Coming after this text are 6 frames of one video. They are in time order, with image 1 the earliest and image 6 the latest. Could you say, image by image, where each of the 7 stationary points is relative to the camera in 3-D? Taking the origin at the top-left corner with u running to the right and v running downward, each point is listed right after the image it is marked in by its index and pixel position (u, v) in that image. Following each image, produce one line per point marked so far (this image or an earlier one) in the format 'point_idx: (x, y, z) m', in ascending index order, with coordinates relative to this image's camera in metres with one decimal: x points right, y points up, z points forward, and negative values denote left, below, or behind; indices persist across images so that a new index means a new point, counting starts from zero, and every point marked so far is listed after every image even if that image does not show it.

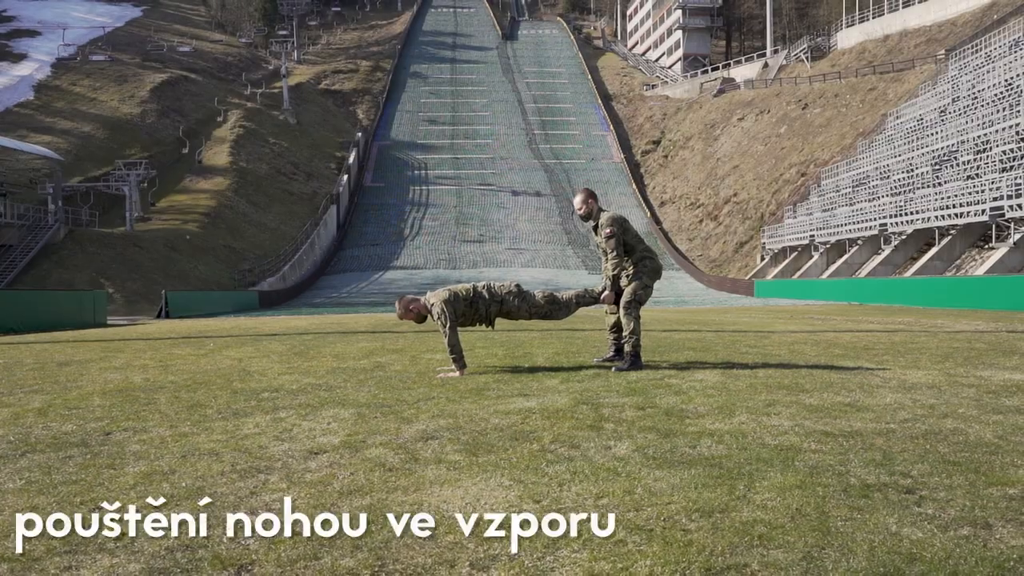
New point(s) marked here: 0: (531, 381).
0: (+0.2, -0.8, +6.6) m
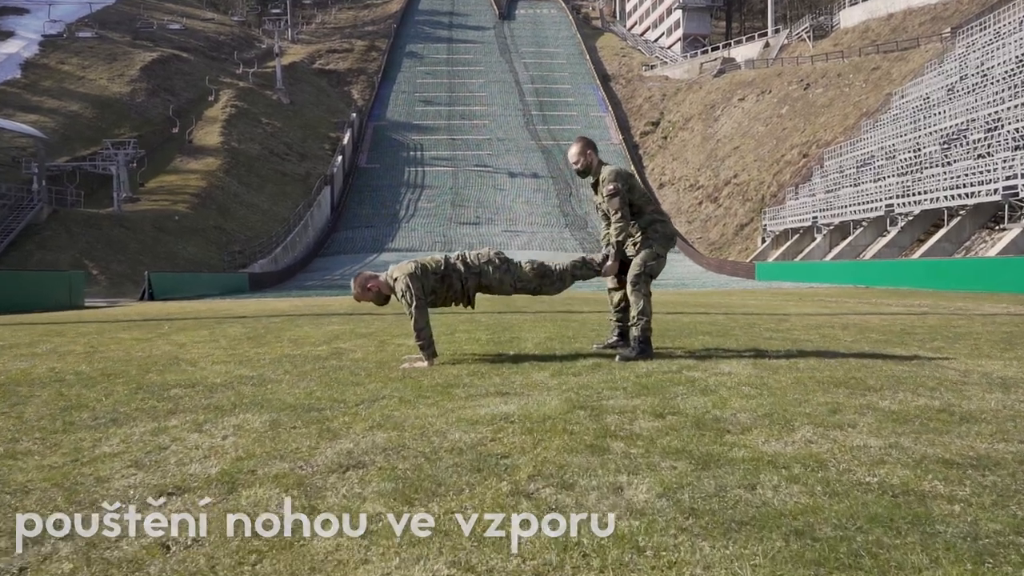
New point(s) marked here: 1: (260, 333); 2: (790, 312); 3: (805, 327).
0: (0.0, -0.6, +5.2) m
1: (-3.1, -0.6, +10.4) m
2: (+5.0, -0.4, +14.7) m
3: (+3.6, -0.5, +10.4) m
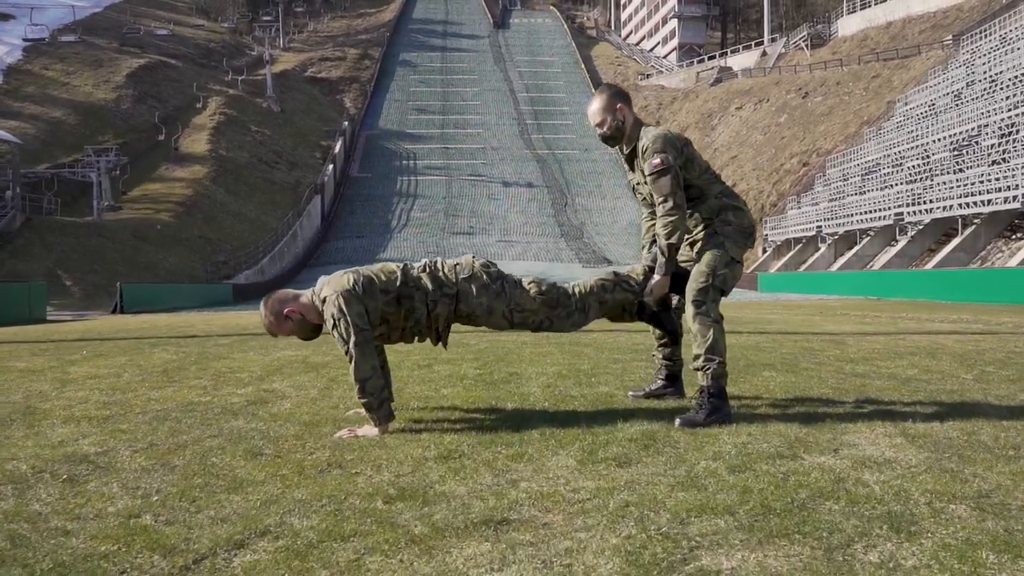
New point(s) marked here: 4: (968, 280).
0: (0.0, -0.7, +3.0) m
1: (-3.2, -0.7, +8.2) m
2: (+4.9, -0.7, +12.6) m
3: (+3.6, -0.6, +8.2) m
4: (+11.0, +0.2, +19.6) m
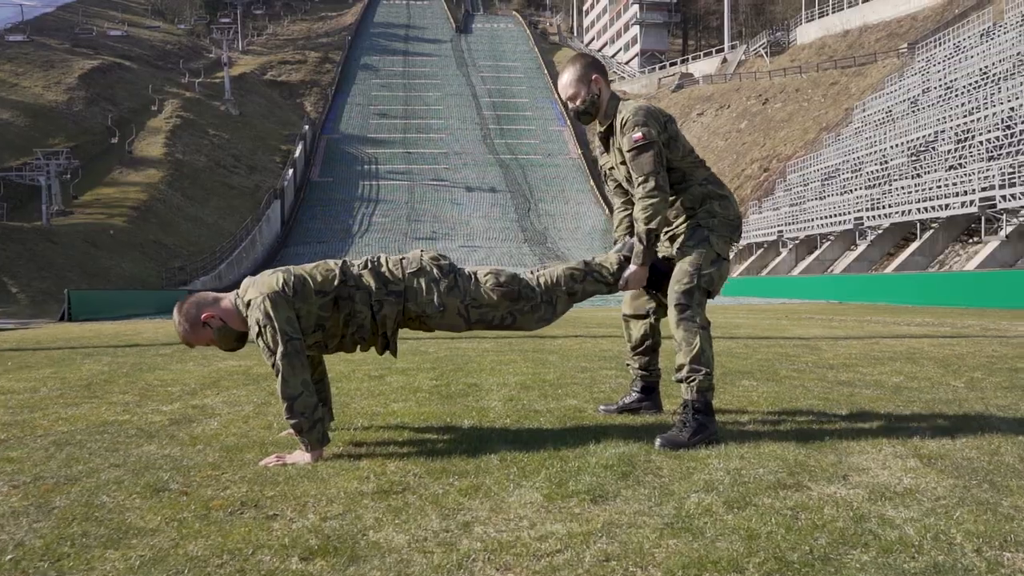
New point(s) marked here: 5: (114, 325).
0: (-0.1, -0.7, +2.5) m
1: (-3.5, -0.8, +7.5) m
2: (+4.3, -0.7, +12.3) m
3: (+3.2, -0.7, +7.9) m
4: (+10.1, +0.1, +19.5) m
5: (-10.0, -0.9, +20.0) m
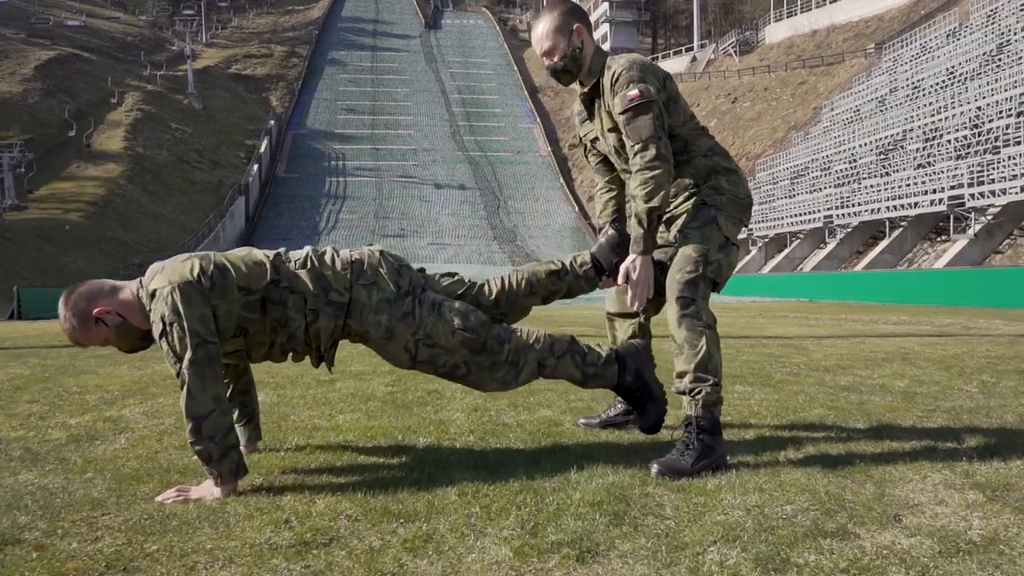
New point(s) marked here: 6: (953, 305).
0: (-0.2, -0.6, +1.9) m
1: (-3.8, -0.7, +6.7) m
2: (+3.9, -0.7, +11.8) m
3: (+2.9, -0.6, +7.3) m
4: (+9.4, +0.2, +19.2) m
5: (-10.7, -0.8, +18.9) m
6: (+9.6, -0.4, +17.6) m
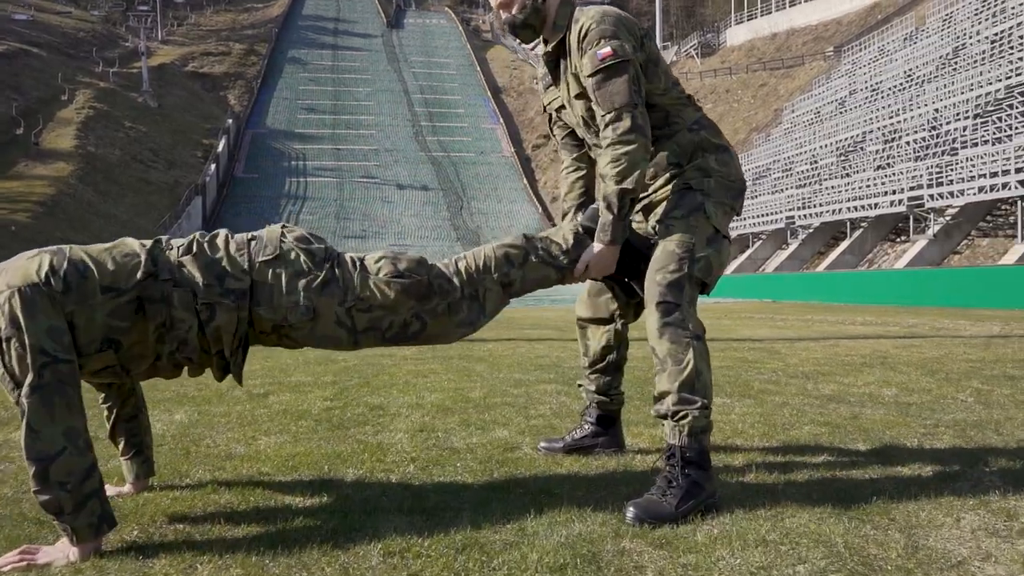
0: (-0.3, -0.6, +1.3) m
1: (-4.2, -0.8, +6.0) m
2: (+3.3, -0.7, +11.4) m
3: (+2.6, -0.6, +6.9) m
4: (+8.5, +0.2, +19.1) m
5: (-11.6, -0.9, +17.9) m
6: (+8.8, -0.4, +17.5) m
